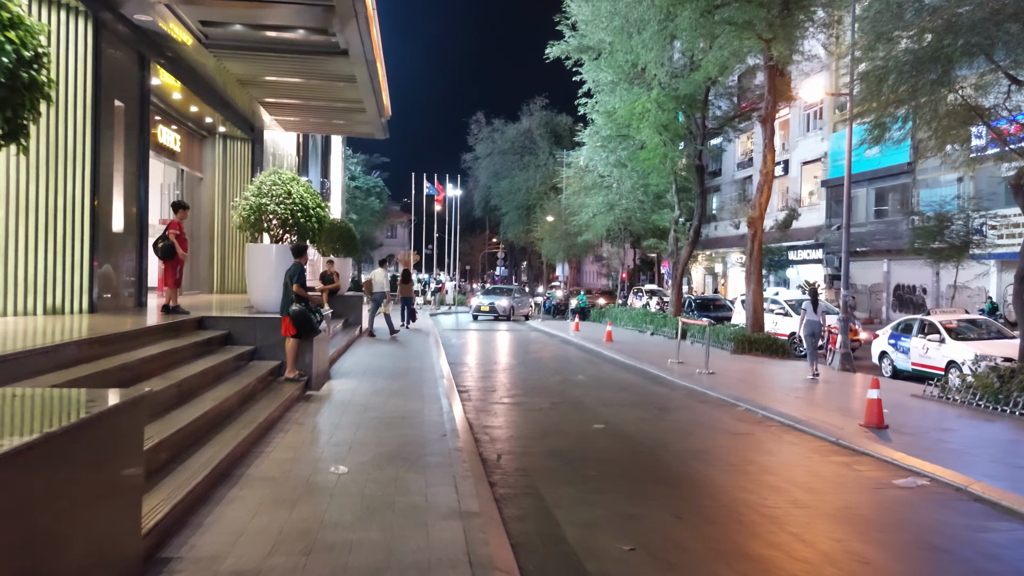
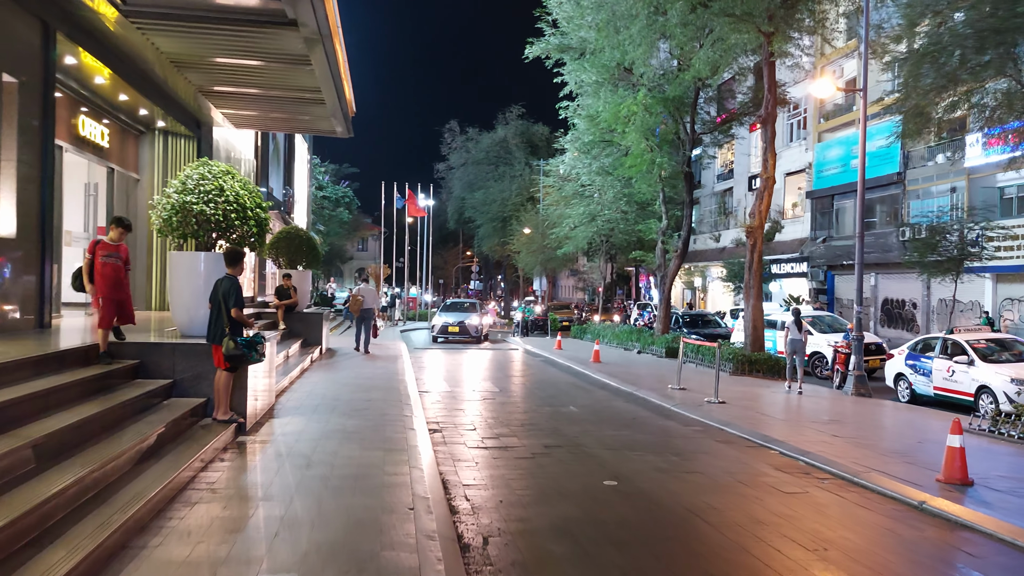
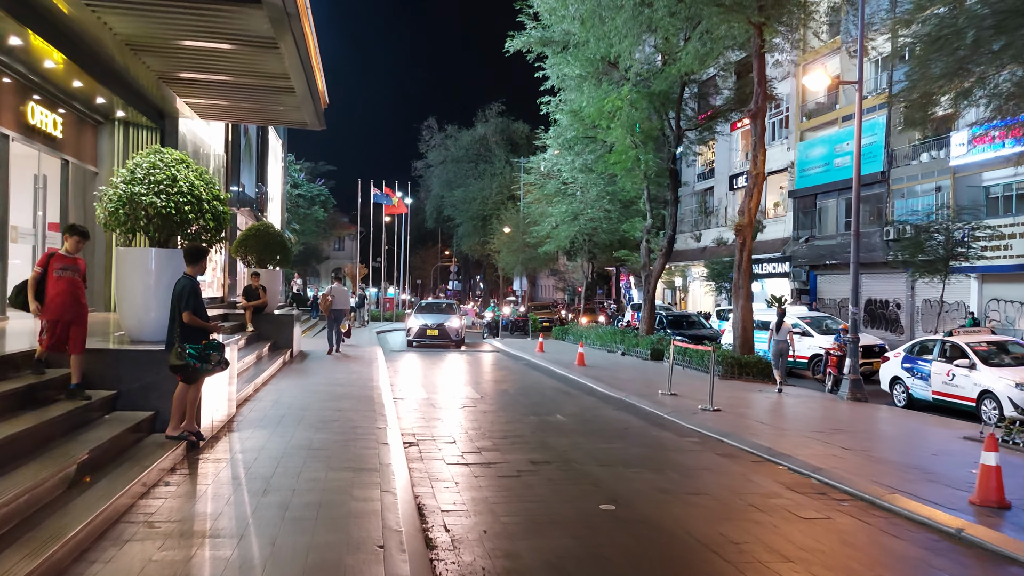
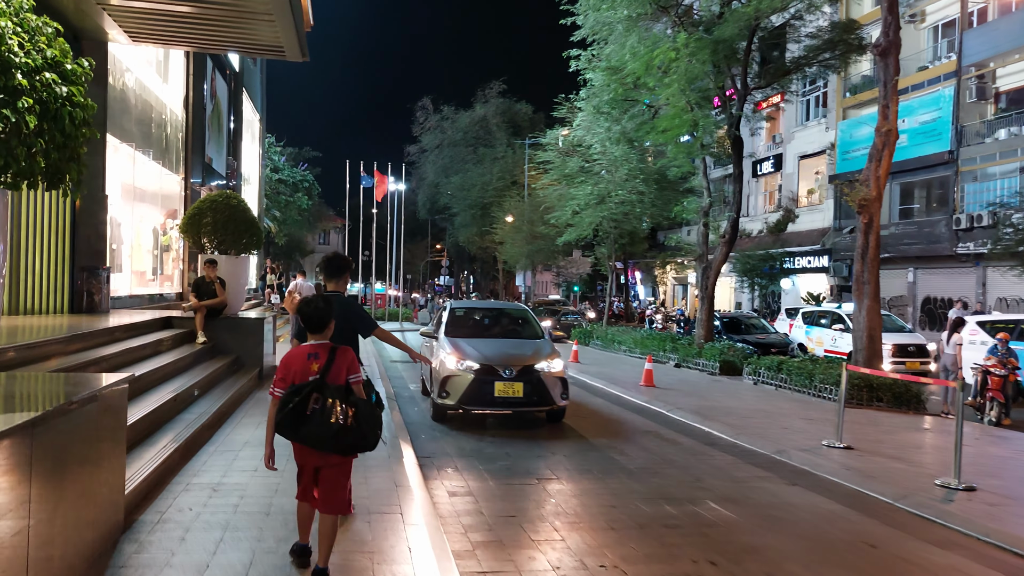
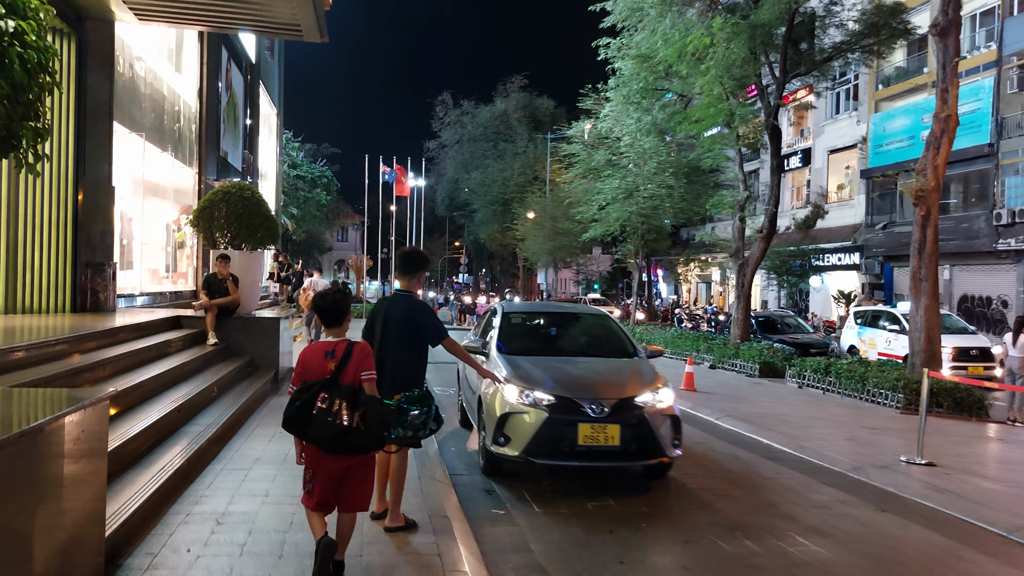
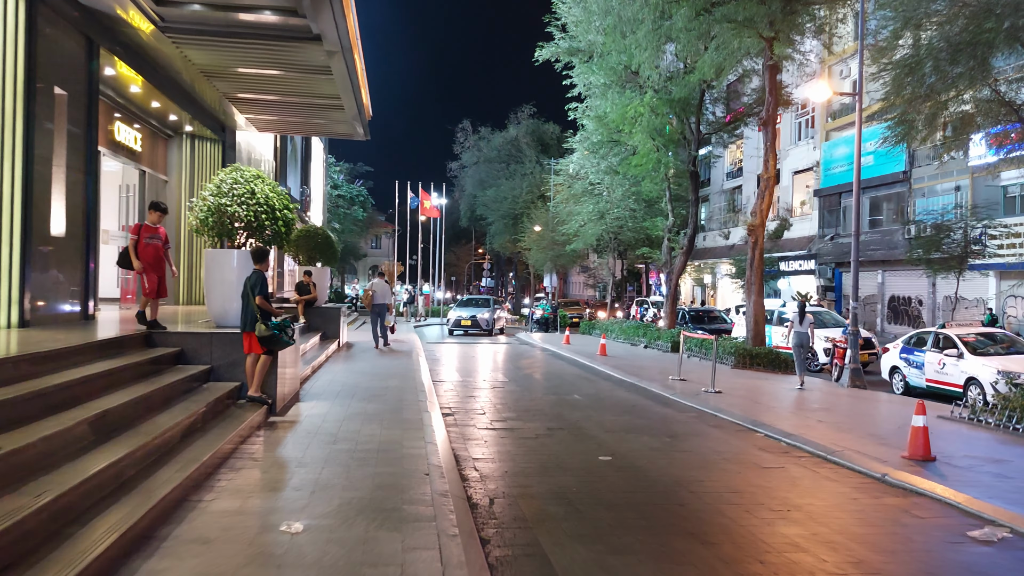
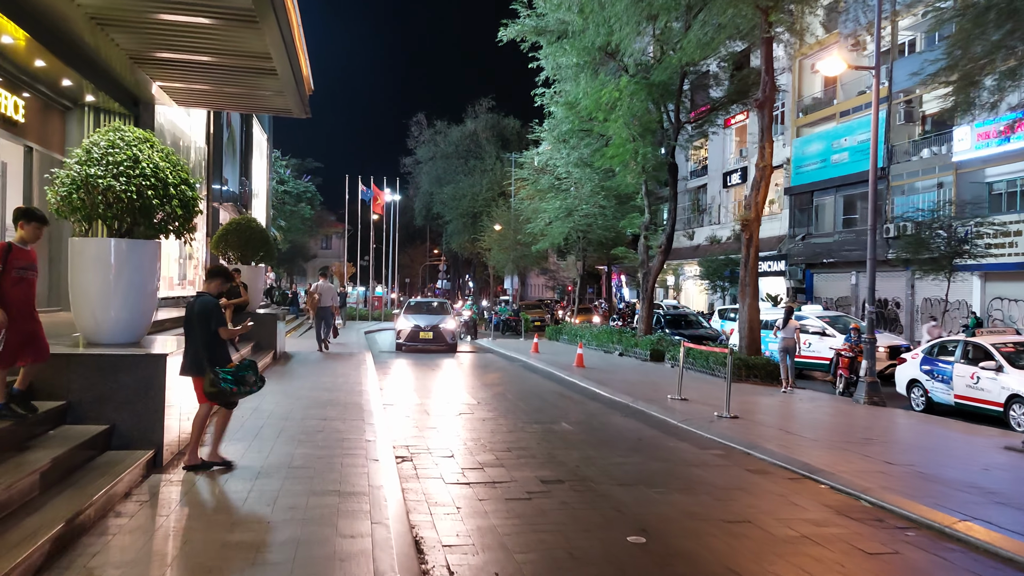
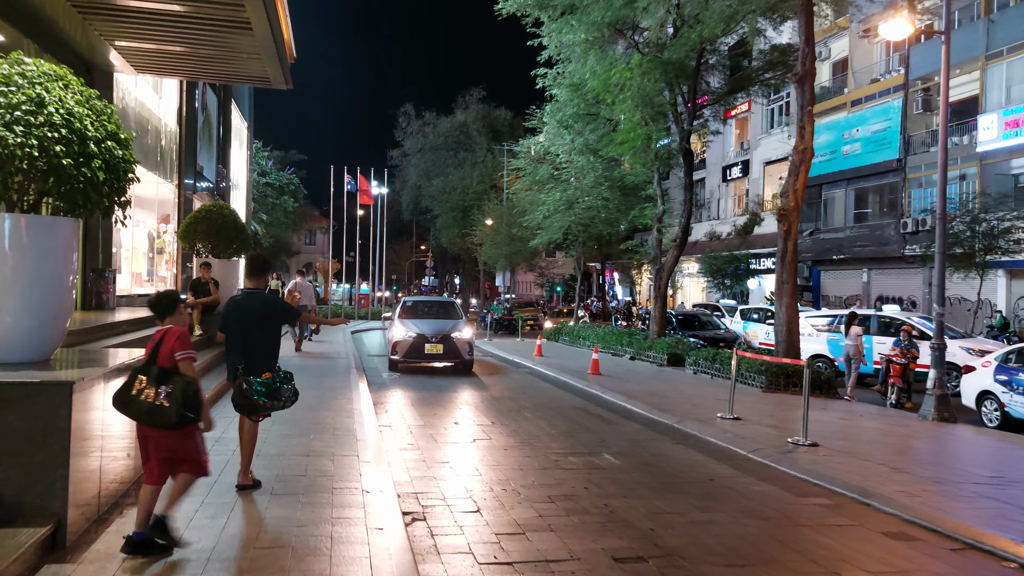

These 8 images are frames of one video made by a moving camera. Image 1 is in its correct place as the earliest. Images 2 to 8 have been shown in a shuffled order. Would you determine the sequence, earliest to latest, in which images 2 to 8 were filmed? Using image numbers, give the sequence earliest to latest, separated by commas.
6, 2, 3, 7, 8, 4, 5
